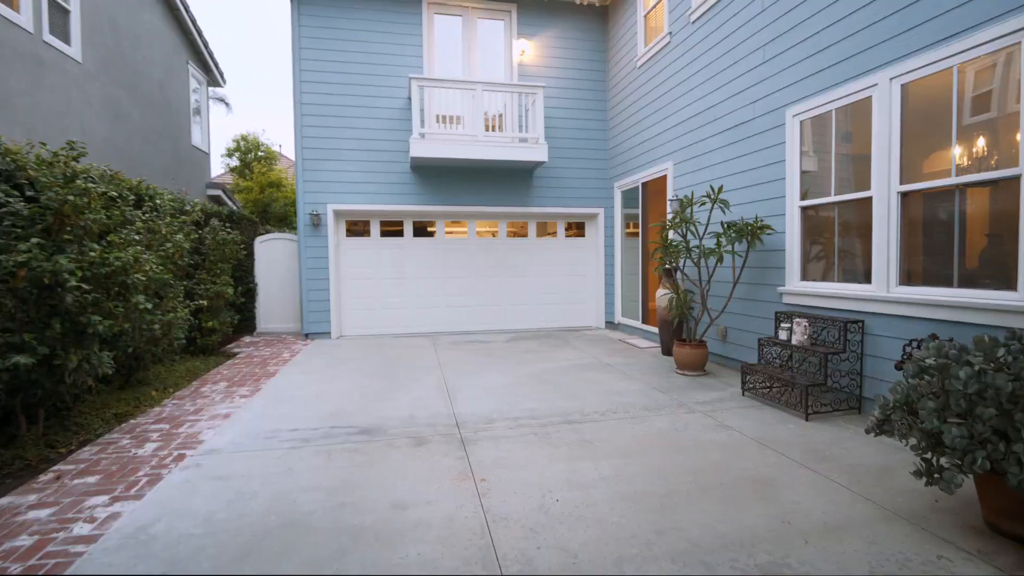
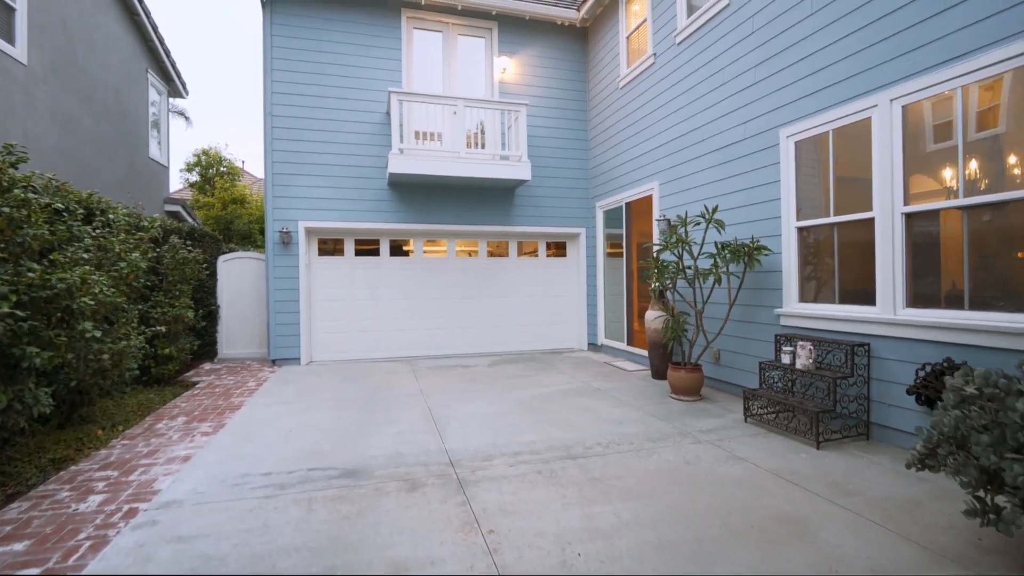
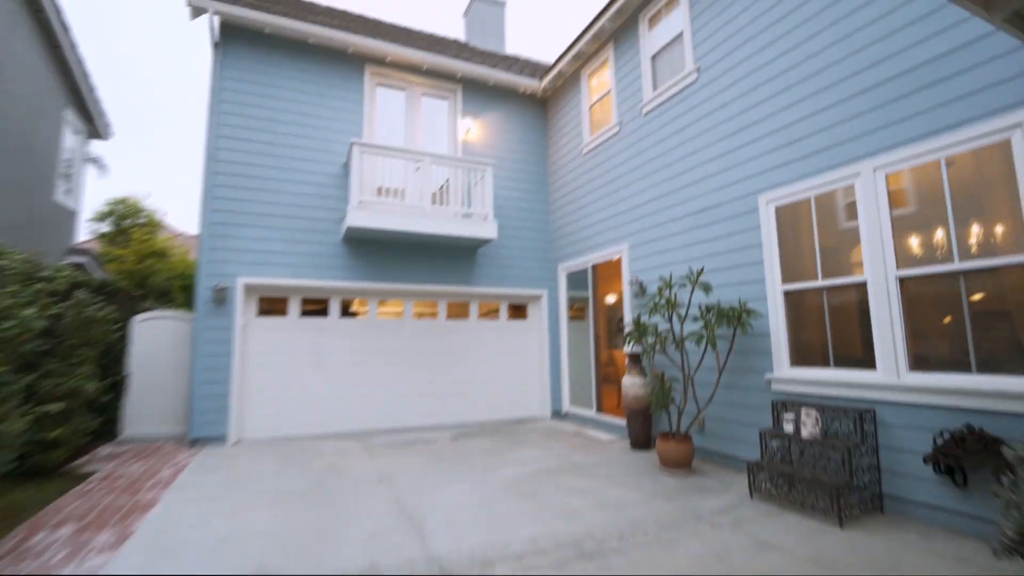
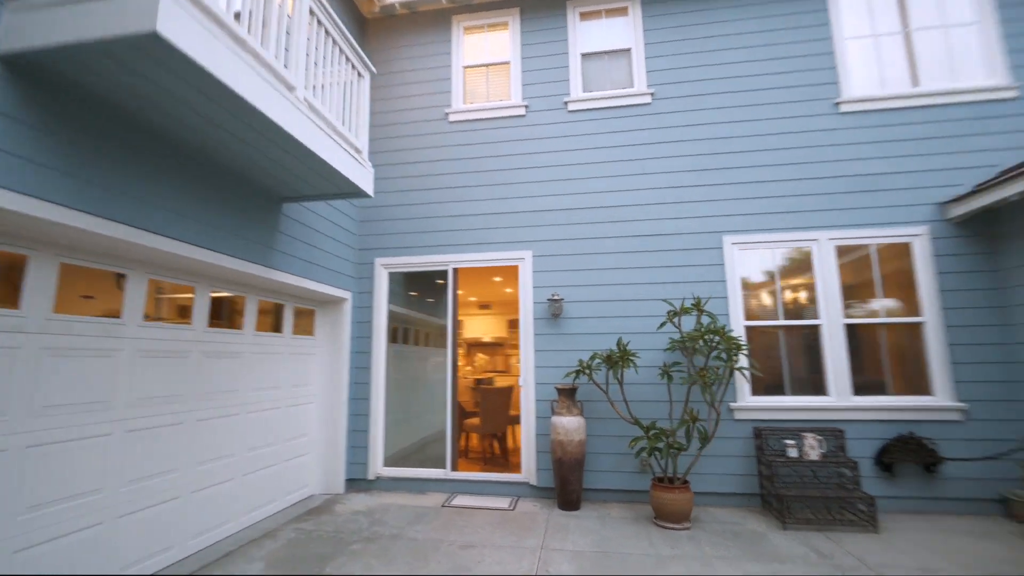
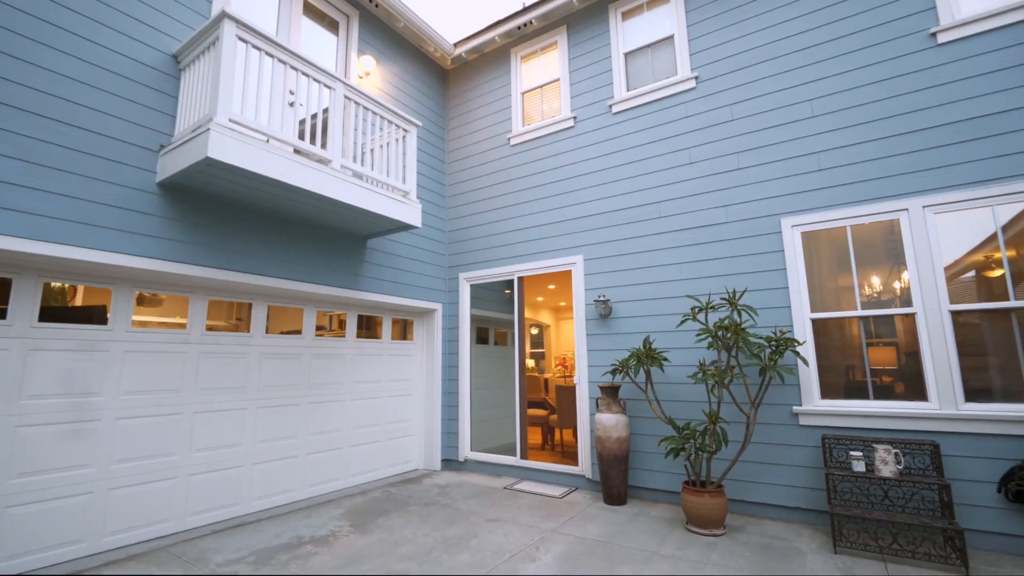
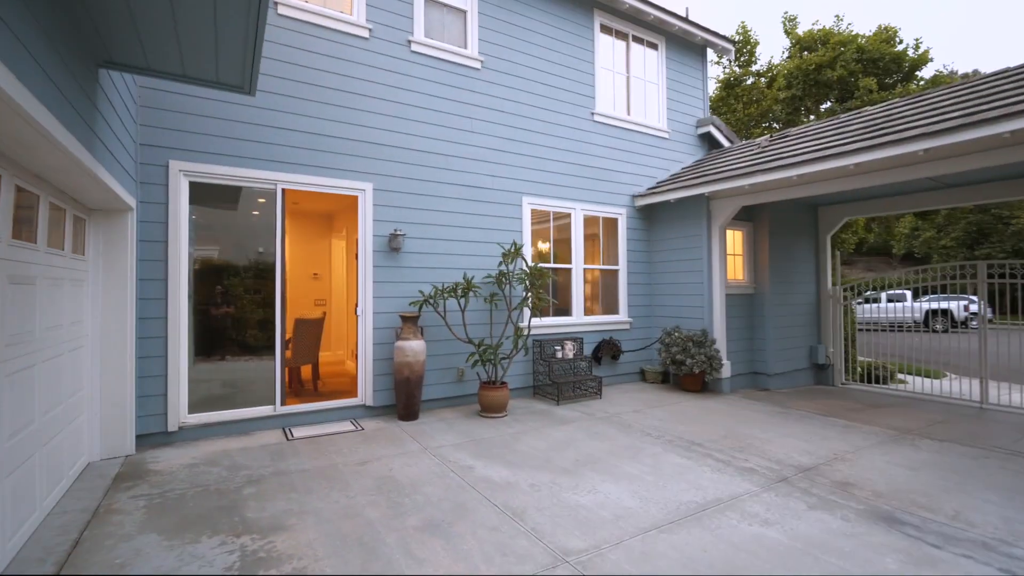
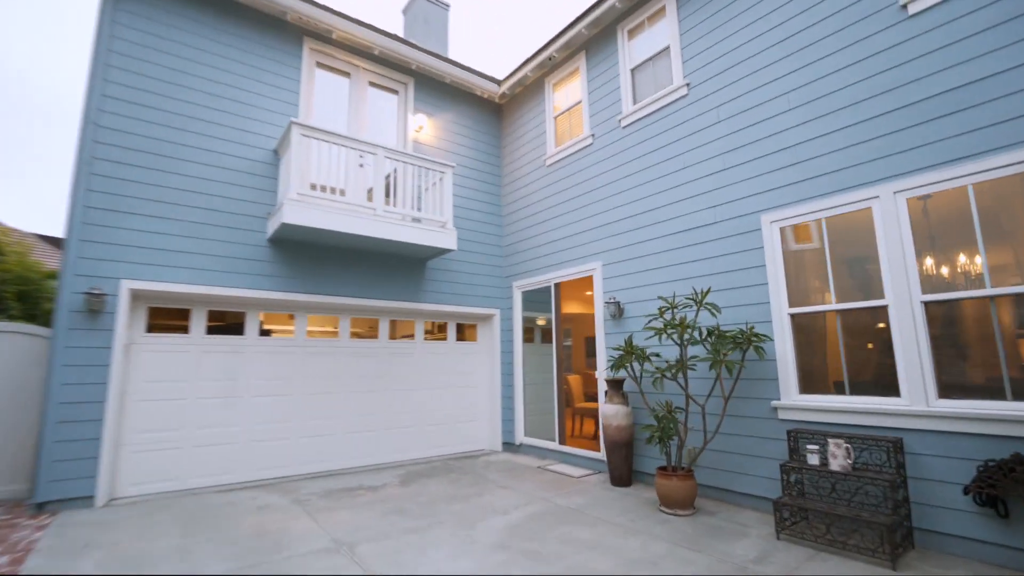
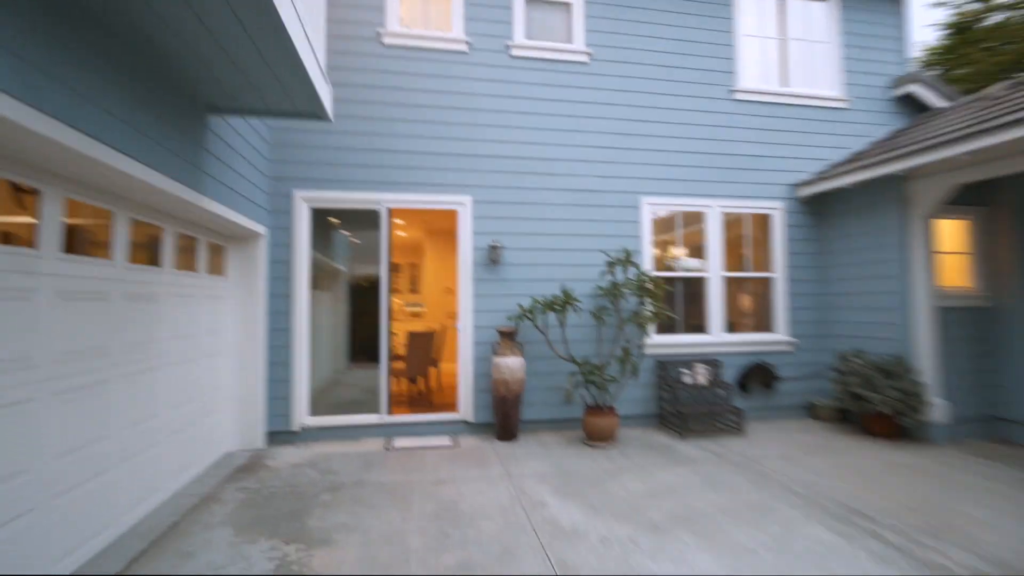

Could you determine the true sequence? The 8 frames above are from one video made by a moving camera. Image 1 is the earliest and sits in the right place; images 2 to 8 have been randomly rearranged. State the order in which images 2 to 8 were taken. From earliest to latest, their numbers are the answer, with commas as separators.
2, 3, 7, 5, 4, 8, 6
